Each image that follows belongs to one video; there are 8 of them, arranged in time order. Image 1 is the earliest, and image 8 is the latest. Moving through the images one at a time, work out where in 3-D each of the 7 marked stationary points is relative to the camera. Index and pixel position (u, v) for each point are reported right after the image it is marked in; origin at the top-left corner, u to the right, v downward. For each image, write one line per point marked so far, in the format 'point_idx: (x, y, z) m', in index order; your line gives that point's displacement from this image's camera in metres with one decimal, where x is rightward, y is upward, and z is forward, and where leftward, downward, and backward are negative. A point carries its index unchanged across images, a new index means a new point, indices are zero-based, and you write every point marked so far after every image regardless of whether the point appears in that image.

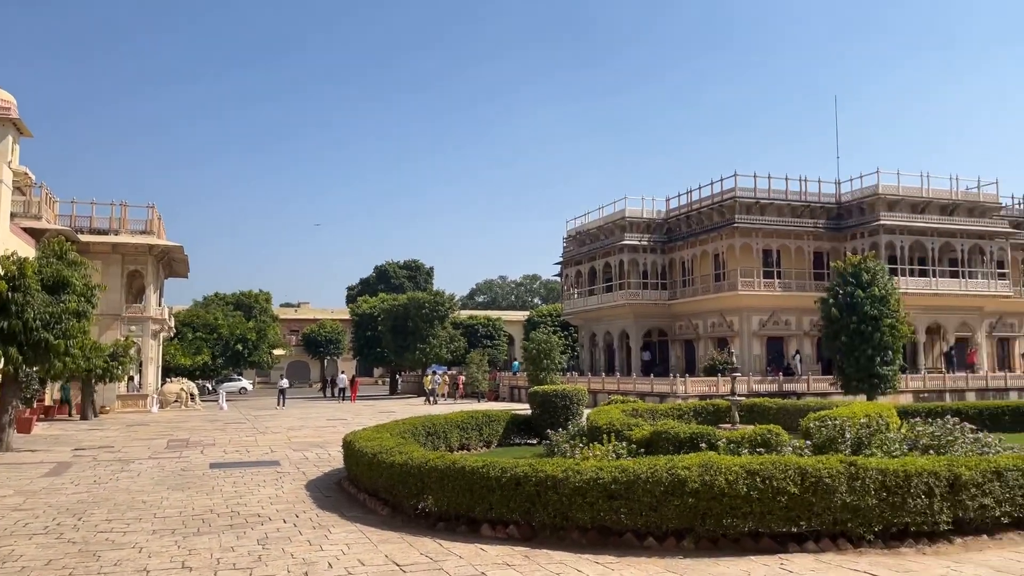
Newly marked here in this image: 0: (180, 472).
0: (-6.0, -3.3, +14.2) m
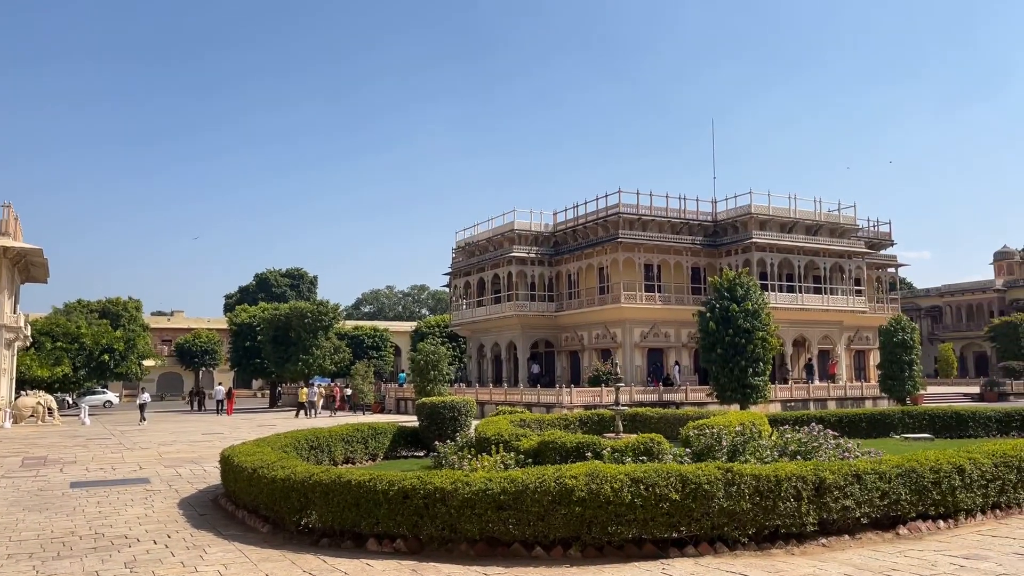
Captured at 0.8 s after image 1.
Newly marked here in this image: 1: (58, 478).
0: (-7.9, -3.4, +13.1) m
1: (-8.6, -3.6, +14.9) m
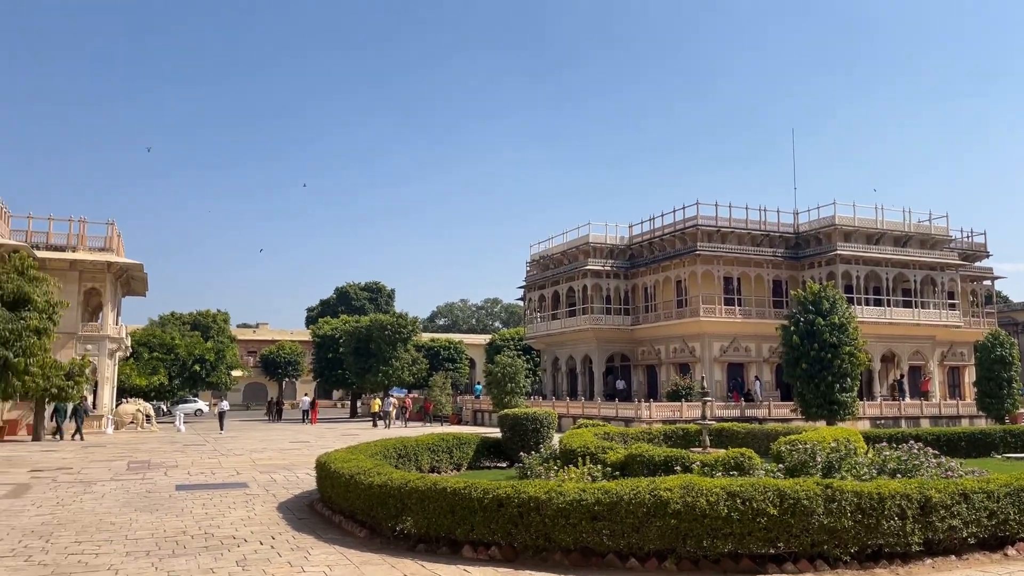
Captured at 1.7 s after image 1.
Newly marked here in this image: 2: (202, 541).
0: (-6.5, -3.6, +13.8) m
1: (-7.0, -3.9, +15.8) m
2: (-3.7, -3.0, +9.4) m
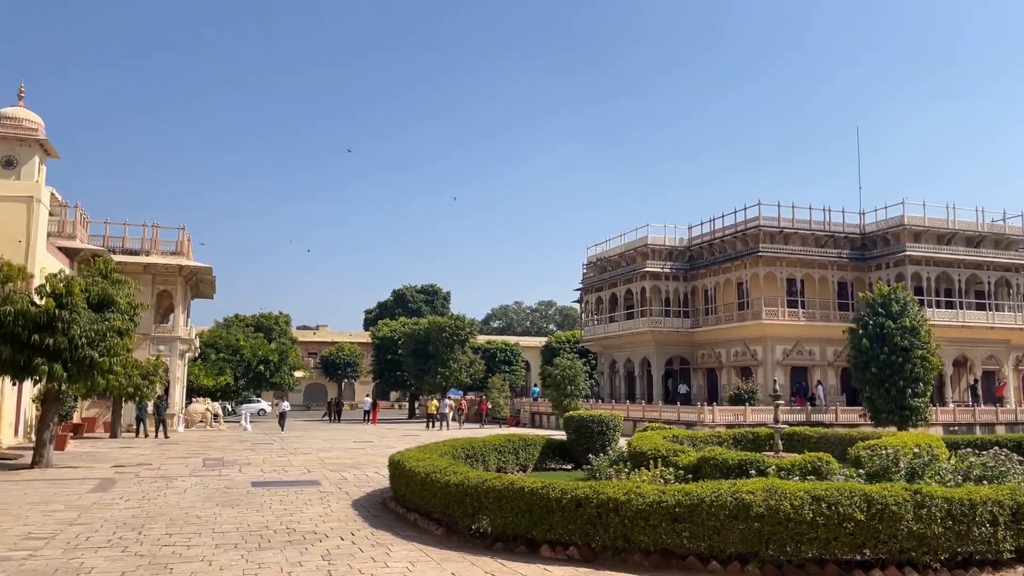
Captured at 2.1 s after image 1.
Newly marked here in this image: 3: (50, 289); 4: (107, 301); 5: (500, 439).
0: (-5.2, -3.7, +14.3) m
1: (-5.6, -3.9, +16.2) m
2: (-2.8, -3.0, +9.6) m
3: (-10.2, 0.0, +17.4) m
4: (-9.3, -0.3, +18.0) m
5: (-0.3, -3.1, +16.1) m
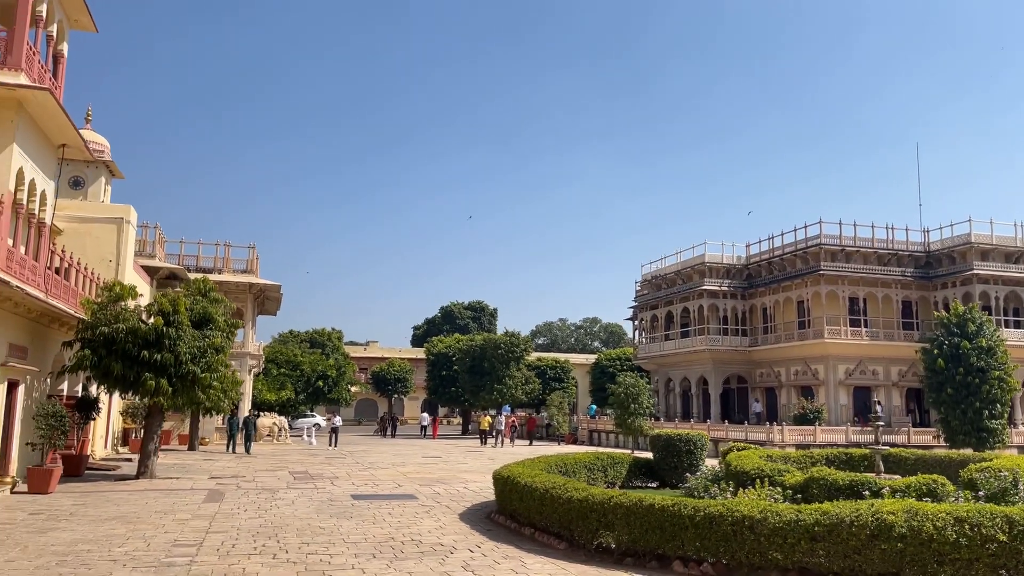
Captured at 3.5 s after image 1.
0: (-3.5, -4.0, +14.8) m
1: (-3.8, -4.3, +16.8) m
2: (-1.2, -3.3, +10.0) m
3: (-8.2, -0.5, +18.2) m
4: (-7.3, -0.7, +18.8) m
5: (+1.6, -3.5, +16.4) m
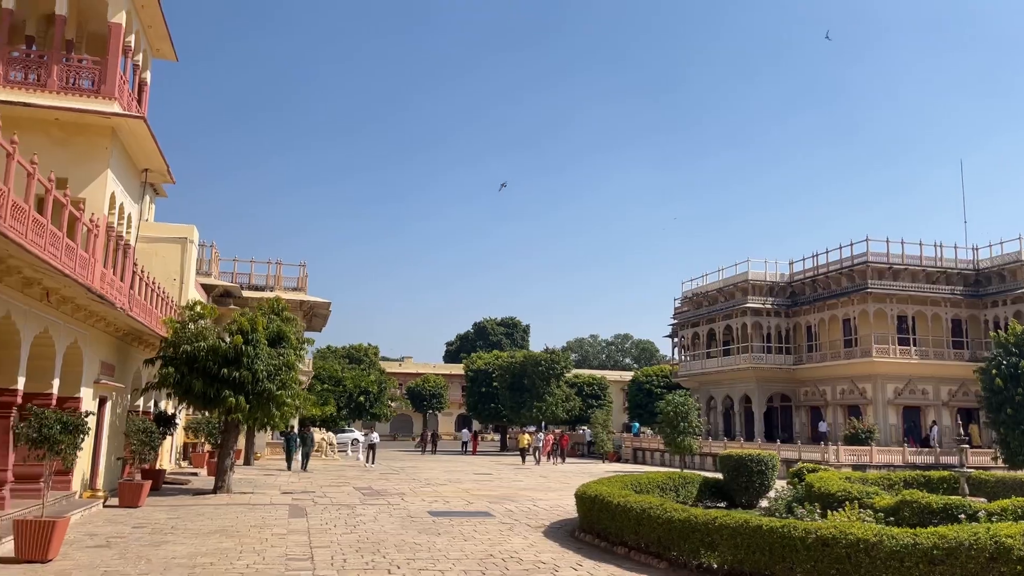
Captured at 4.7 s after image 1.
0: (-2.0, -4.4, +15.1) m
1: (-2.2, -4.8, +17.1) m
2: (+0.1, -3.6, +10.3) m
3: (-6.6, -0.9, +18.7) m
4: (-5.7, -1.2, +19.3) m
5: (+3.1, -4.0, +16.5) m
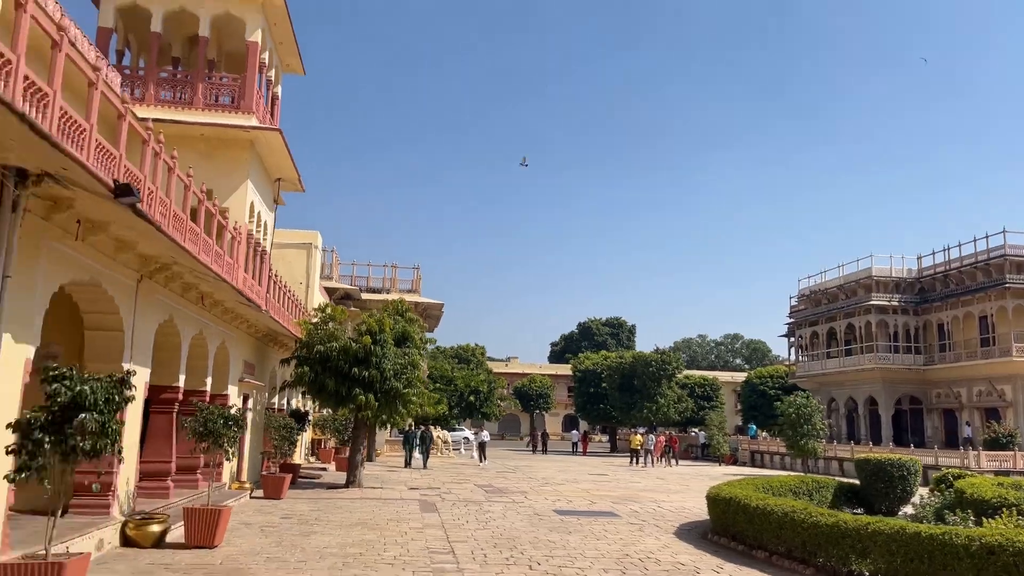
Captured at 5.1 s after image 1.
0: (+0.5, -4.5, +15.3) m
1: (+0.5, -4.8, +17.2) m
2: (+1.9, -3.6, +10.2) m
3: (-3.7, -1.0, +19.5) m
4: (-2.7, -1.3, +19.9) m
5: (+5.7, -3.9, +16.0) m
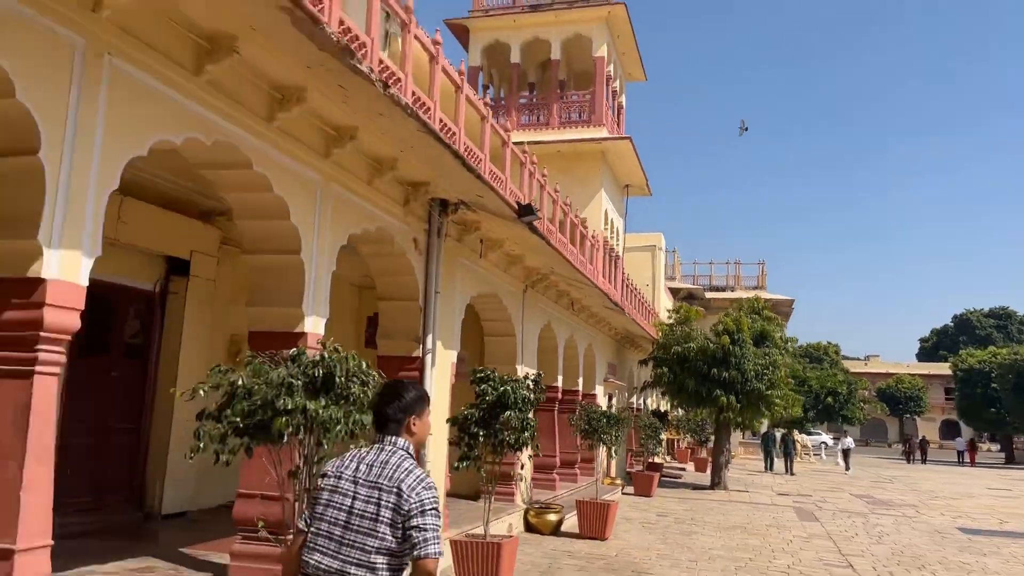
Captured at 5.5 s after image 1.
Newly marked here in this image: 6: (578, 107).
0: (+7.4, -4.3, +13.6) m
1: (+8.2, -4.6, +15.4) m
2: (+6.5, -3.4, +8.4) m
3: (+5.1, -1.0, +19.2) m
4: (+6.2, -1.2, +19.2) m
5: (+12.4, -3.5, +12.1) m
6: (+1.6, +4.3, +18.5) m
